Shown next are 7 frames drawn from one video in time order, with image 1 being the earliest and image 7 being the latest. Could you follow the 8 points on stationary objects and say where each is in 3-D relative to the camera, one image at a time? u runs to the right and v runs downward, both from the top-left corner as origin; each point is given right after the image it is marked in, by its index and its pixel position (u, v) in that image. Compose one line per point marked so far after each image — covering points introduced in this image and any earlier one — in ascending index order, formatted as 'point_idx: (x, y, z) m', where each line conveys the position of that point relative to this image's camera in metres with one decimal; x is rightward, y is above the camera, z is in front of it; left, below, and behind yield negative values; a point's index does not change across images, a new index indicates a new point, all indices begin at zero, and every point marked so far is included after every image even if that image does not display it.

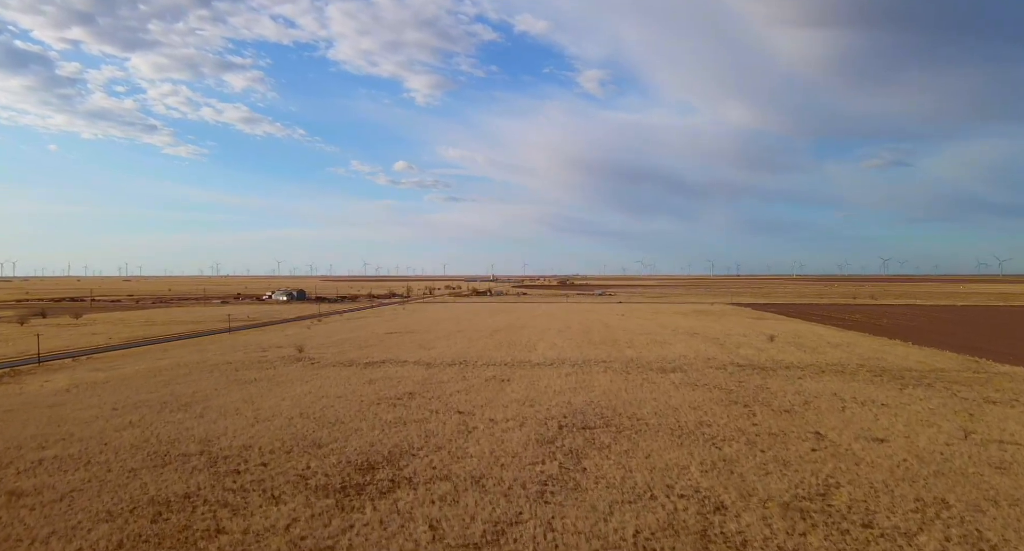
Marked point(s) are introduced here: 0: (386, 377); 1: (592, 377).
0: (-4.5, -3.7, +18.8) m
1: (+2.9, -3.7, +18.7) m
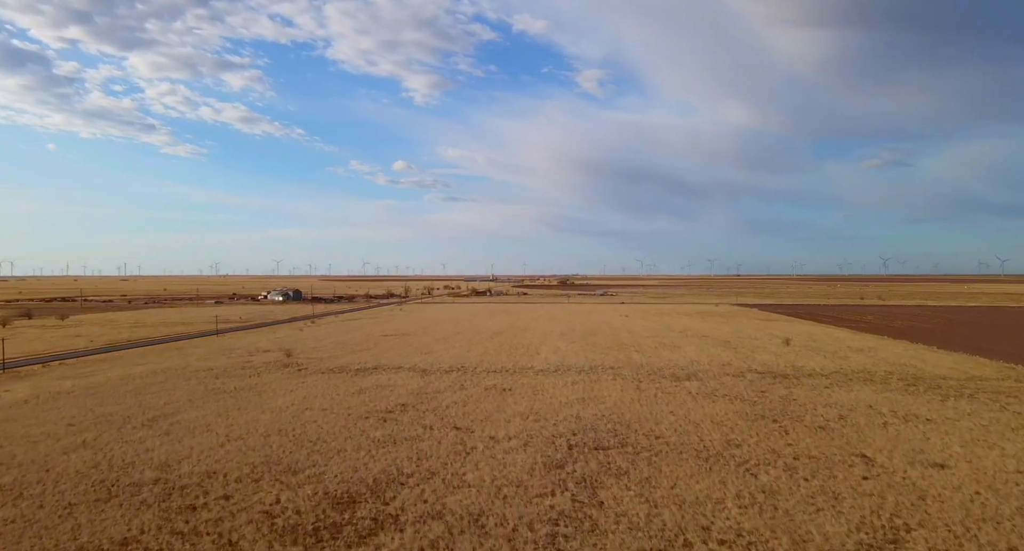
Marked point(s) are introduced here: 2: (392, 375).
0: (-4.5, -3.7, +17.4) m
1: (+2.9, -3.7, +17.3) m
2: (-4.4, -3.7, +19.4) m
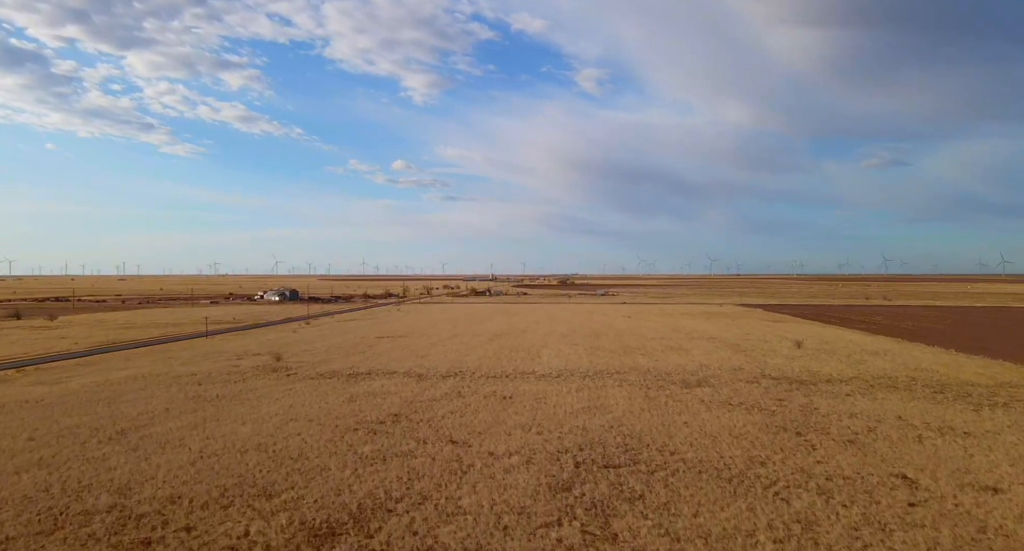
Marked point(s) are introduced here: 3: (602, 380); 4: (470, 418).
0: (-4.4, -3.7, +16.3) m
1: (+2.9, -3.7, +16.3) m
2: (-4.4, -3.7, +18.3) m
3: (+3.2, -3.7, +18.4) m
4: (-1.1, -3.7, +13.6) m
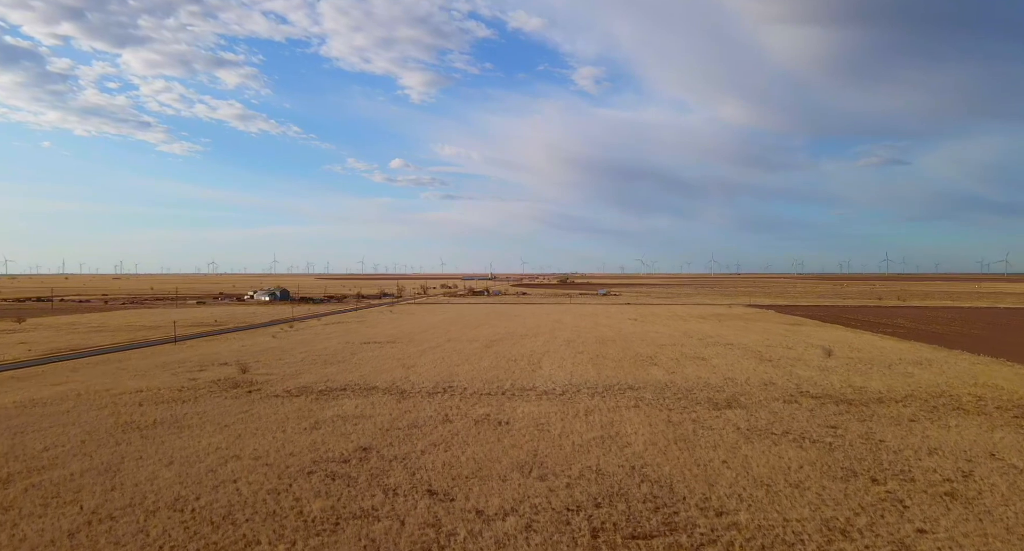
0: (-4.5, -3.7, +13.7) m
1: (+2.9, -3.7, +13.6) m
2: (-4.5, -3.7, +15.7) m
3: (+3.1, -3.7, +15.8) m
4: (-1.2, -3.7, +10.9) m
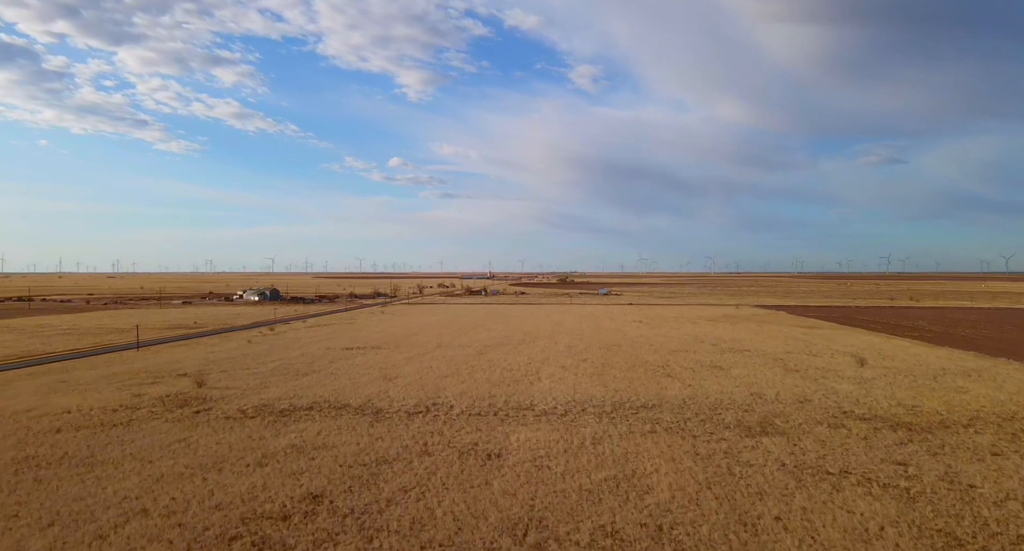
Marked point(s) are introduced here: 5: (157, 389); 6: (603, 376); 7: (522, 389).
0: (-4.7, -3.7, +11.3) m
1: (+2.7, -3.7, +11.2) m
2: (-4.7, -3.7, +13.2) m
3: (+2.9, -3.7, +13.3) m
4: (-1.3, -3.7, +8.5) m
5: (-11.3, -3.6, +16.8) m
6: (+3.3, -3.6, +19.2) m
7: (+0.3, -3.7, +17.3) m
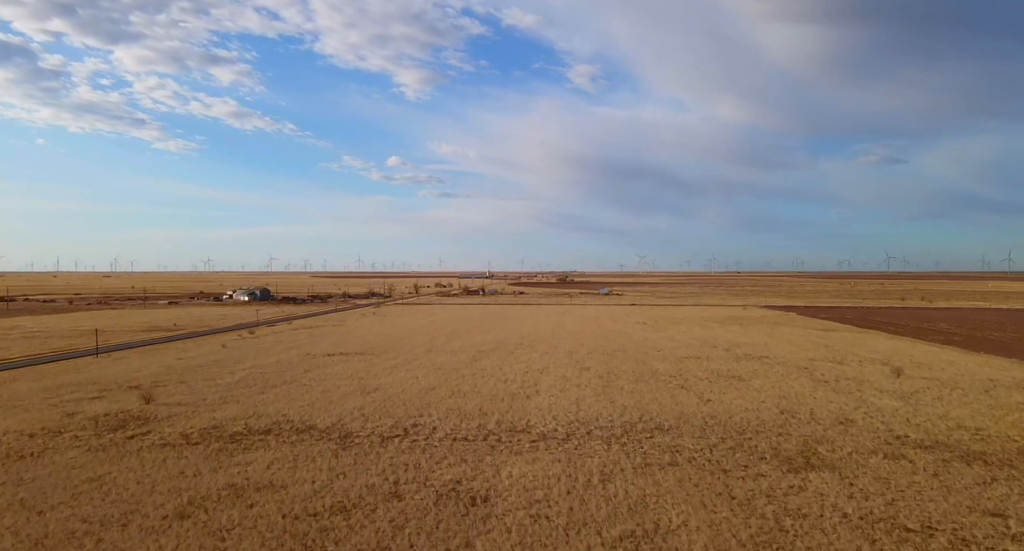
0: (-4.9, -3.7, +9.1) m
1: (+2.5, -3.7, +9.0) m
2: (-4.8, -3.7, +11.0) m
3: (+2.8, -3.7, +11.2) m
4: (-1.5, -3.7, +6.3) m
5: (-11.5, -3.6, +14.6) m
6: (+3.2, -3.6, +17.0) m
7: (+0.1, -3.7, +15.1) m
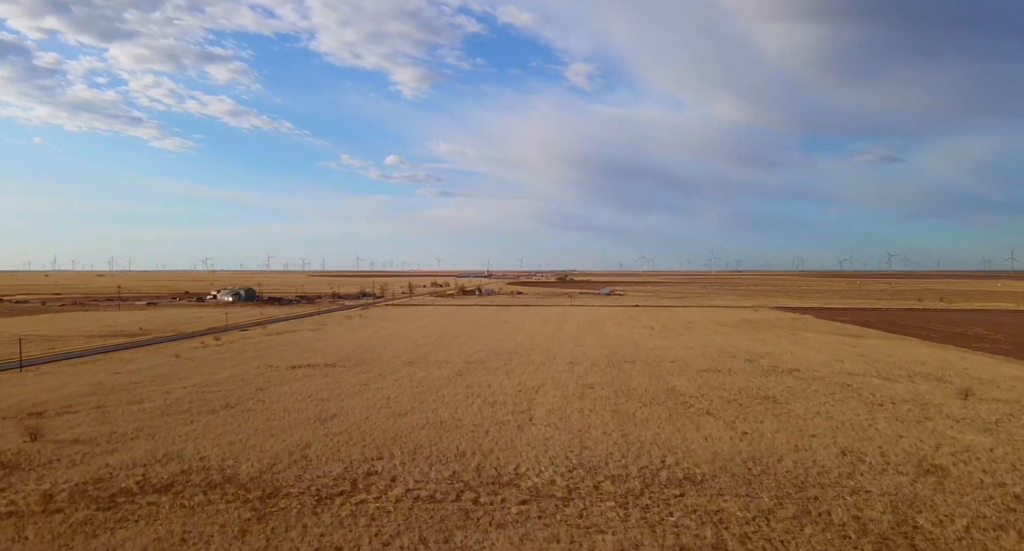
0: (-5.2, -3.8, +5.9) m
1: (+2.2, -3.8, +5.9) m
2: (-5.1, -3.8, +7.9) m
3: (+2.5, -3.7, +8.0) m
4: (-1.8, -3.8, +3.1) m
5: (-11.8, -3.7, +11.4) m
6: (+2.9, -3.7, +13.9) m
7: (-0.2, -3.7, +11.9) m
